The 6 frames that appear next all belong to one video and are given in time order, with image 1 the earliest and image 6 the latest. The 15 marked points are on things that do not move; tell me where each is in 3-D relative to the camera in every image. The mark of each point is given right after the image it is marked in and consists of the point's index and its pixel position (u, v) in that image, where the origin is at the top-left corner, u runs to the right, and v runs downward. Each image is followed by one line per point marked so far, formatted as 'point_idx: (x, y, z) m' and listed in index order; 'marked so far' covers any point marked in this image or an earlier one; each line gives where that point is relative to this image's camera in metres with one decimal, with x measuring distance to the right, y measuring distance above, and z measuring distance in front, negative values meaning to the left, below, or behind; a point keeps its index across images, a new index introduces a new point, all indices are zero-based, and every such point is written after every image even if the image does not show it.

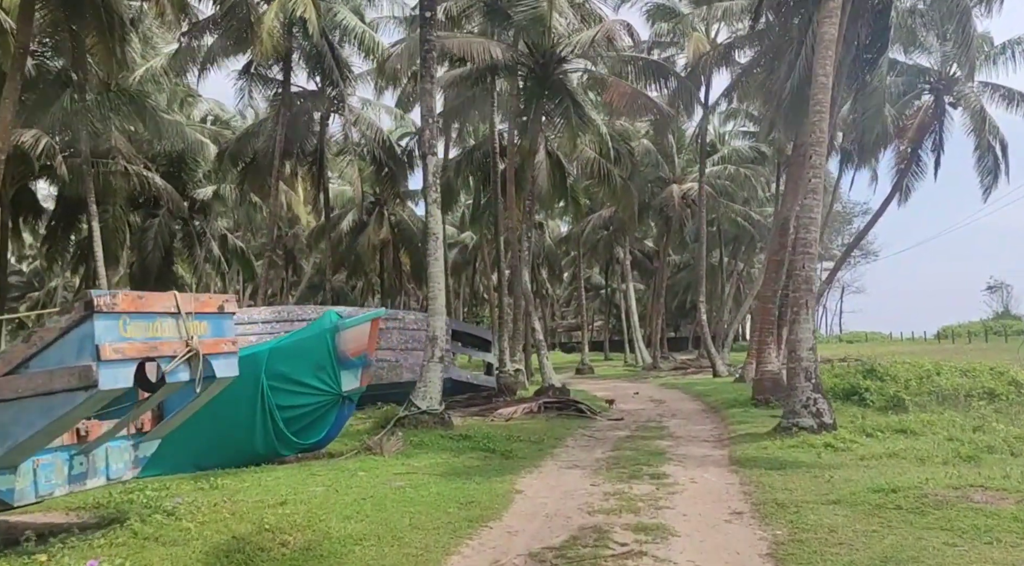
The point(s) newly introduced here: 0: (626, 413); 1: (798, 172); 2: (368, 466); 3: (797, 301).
0: (+2.2, -2.4, +16.6) m
1: (+5.4, +2.1, +16.5) m
2: (-1.5, -1.9, +9.3) m
3: (+3.5, -0.2, +11.0) m
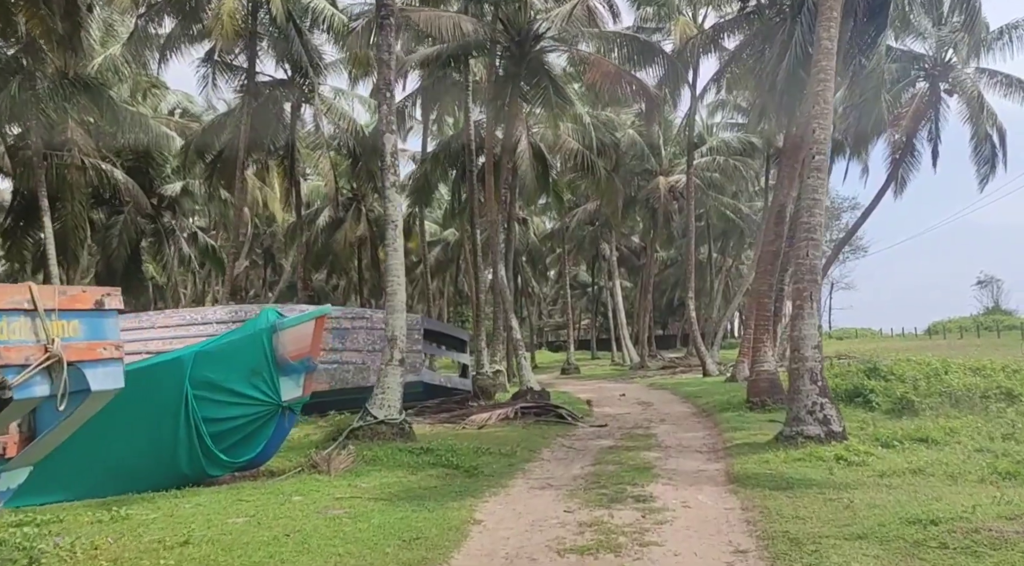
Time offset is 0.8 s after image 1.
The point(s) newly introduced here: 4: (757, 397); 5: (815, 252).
0: (+1.7, -2.3, +15.4) m
1: (+4.9, +2.2, +15.3) m
2: (-1.8, -1.8, +8.0) m
3: (+3.2, -0.1, +9.8) m
4: (+4.0, -1.9, +14.6) m
5: (+3.3, +0.4, +9.8) m
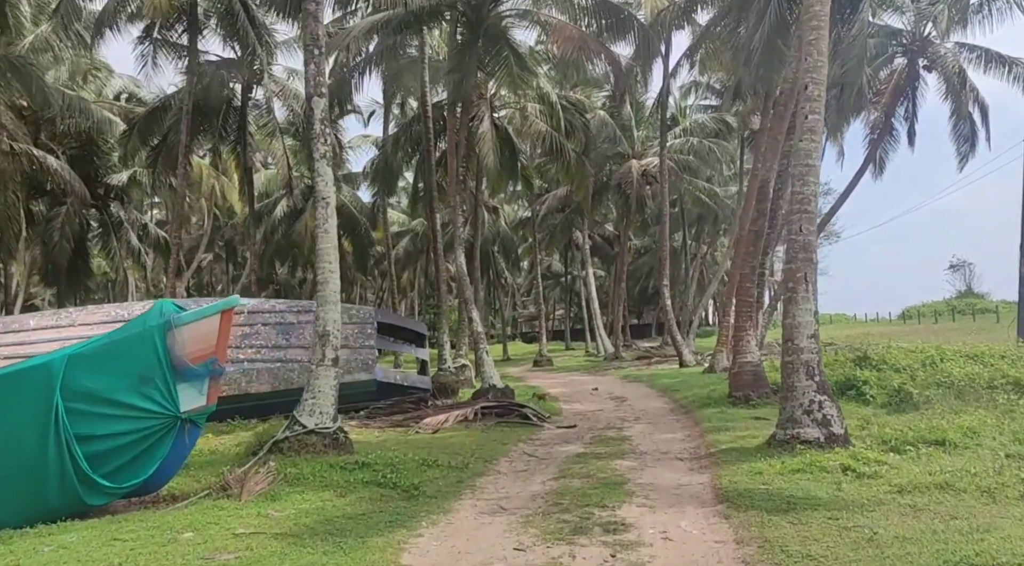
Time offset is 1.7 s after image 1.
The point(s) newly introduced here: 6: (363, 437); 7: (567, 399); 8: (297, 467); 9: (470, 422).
0: (+1.1, -2.1, +14.0) m
1: (+4.2, +2.5, +14.0) m
2: (-2.2, -1.7, +6.6) m
3: (+2.7, +0.1, +8.5) m
4: (+3.4, -1.6, +13.3) m
5: (+2.8, +0.6, +8.4) m
6: (-1.9, -2.0, +11.3) m
7: (+1.1, -2.4, +18.3) m
8: (-2.0, -1.7, +8.2) m
9: (-0.6, -2.0, +12.7) m
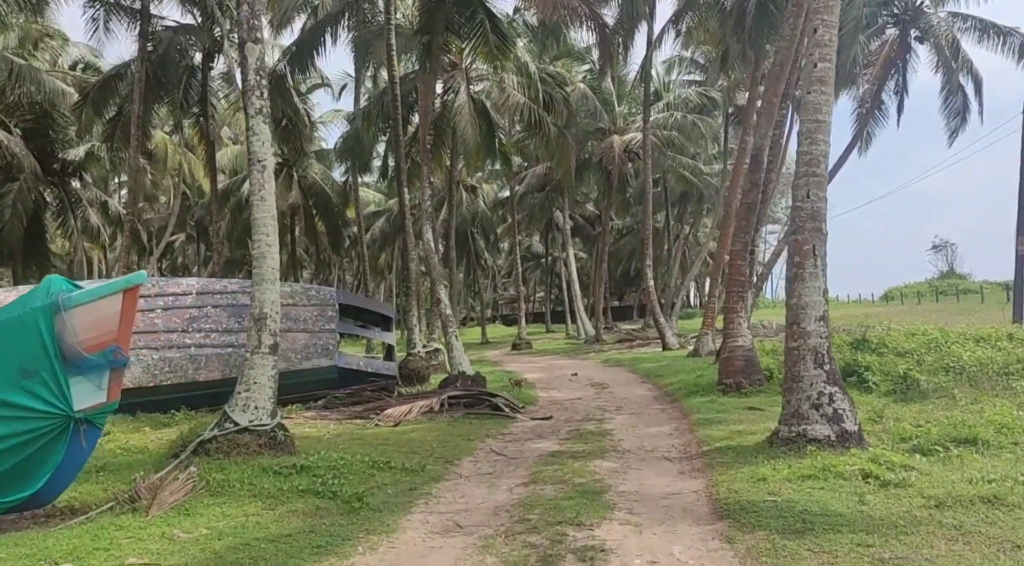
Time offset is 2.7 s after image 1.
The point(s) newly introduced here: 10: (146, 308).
0: (+0.7, -1.8, +12.9) m
1: (+3.8, +2.8, +12.9) m
2: (-2.5, -1.6, +5.4) m
3: (+2.4, +0.3, +7.4) m
4: (+3.0, -1.3, +12.3) m
5: (+2.5, +0.8, +7.3) m
6: (-2.3, -1.7, +10.1) m
7: (+0.6, -2.0, +17.2) m
8: (-2.3, -1.5, +7.0) m
9: (-1.0, -1.7, +11.5) m
10: (-5.6, -0.4, +13.7) m
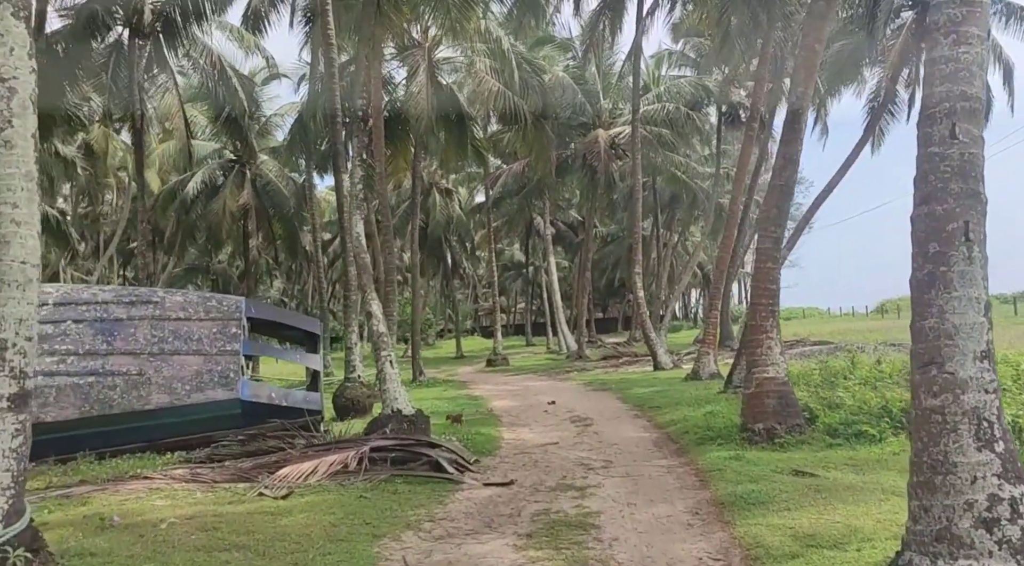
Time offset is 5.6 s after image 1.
0: (+0.2, -1.9, +9.6) m
1: (+3.3, +2.7, +9.7) m
2: (-2.9, -1.6, +2.0) m
3: (+1.9, +0.3, +4.1) m
4: (+2.5, -1.4, +9.0) m
5: (+2.1, +0.7, +4.1) m
6: (-2.7, -1.8, +6.8) m
7: (0.0, -2.1, +13.9) m
8: (-2.7, -1.5, +3.7) m
9: (-1.5, -1.8, +8.2) m
10: (-6.1, -0.5, +10.3) m
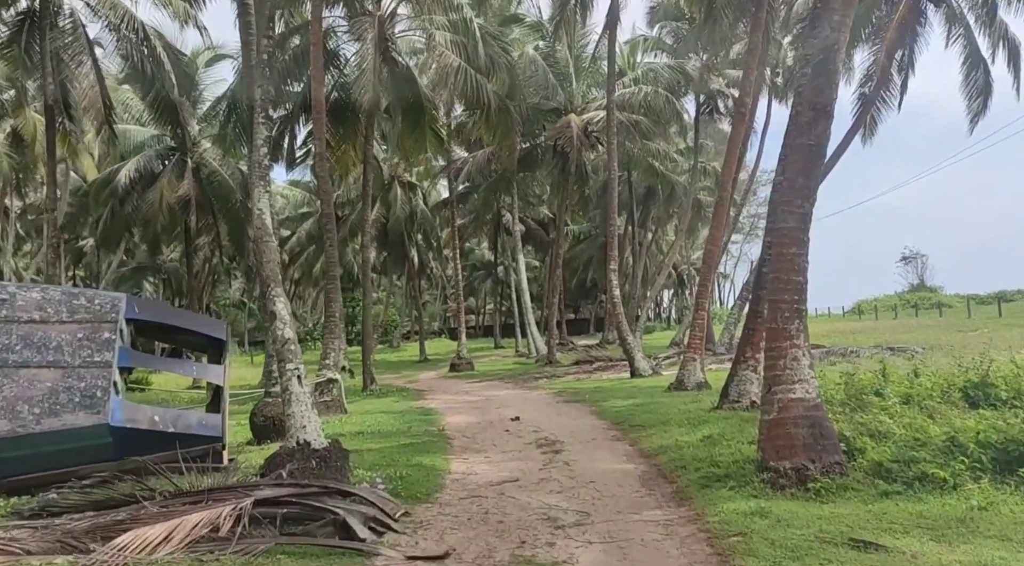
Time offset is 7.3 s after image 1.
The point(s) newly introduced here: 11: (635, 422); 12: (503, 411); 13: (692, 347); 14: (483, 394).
0: (-0.3, -1.8, +7.3) m
1: (+2.9, +2.8, +7.4) m
2: (-3.1, -1.5, -0.4) m
3: (+1.7, +0.4, +1.8) m
4: (+2.1, -1.3, +6.7) m
5: (+1.9, +0.8, +1.8) m
6: (-3.1, -1.7, +4.3) m
7: (-0.6, -2.0, +11.5) m
8: (-3.0, -1.4, +1.2) m
9: (-1.9, -1.7, +5.8) m
10: (-6.6, -0.4, +7.7) m
11: (+1.6, -1.8, +11.7) m
12: (-0.2, -2.2, +15.1) m
13: (+3.4, -1.2, +16.5) m
14: (-0.7, -2.4, +19.7) m
